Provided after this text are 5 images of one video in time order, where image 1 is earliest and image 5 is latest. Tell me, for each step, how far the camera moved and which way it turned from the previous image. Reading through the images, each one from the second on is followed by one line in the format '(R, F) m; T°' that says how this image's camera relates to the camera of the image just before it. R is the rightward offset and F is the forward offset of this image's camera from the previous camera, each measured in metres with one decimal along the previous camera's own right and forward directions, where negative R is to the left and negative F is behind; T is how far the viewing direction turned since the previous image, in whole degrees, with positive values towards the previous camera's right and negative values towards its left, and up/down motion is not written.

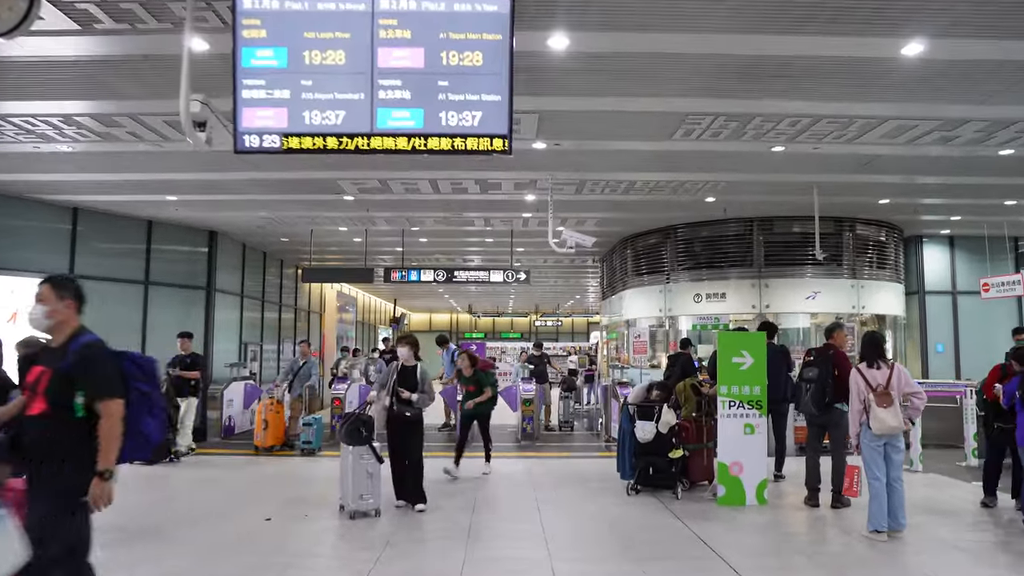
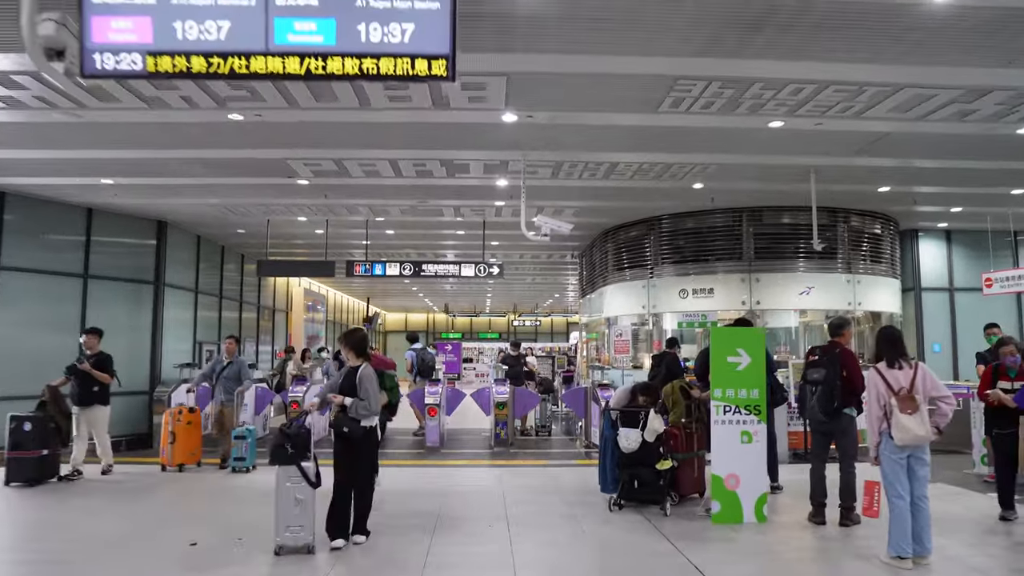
(+0.1, +0.8) m; +1°
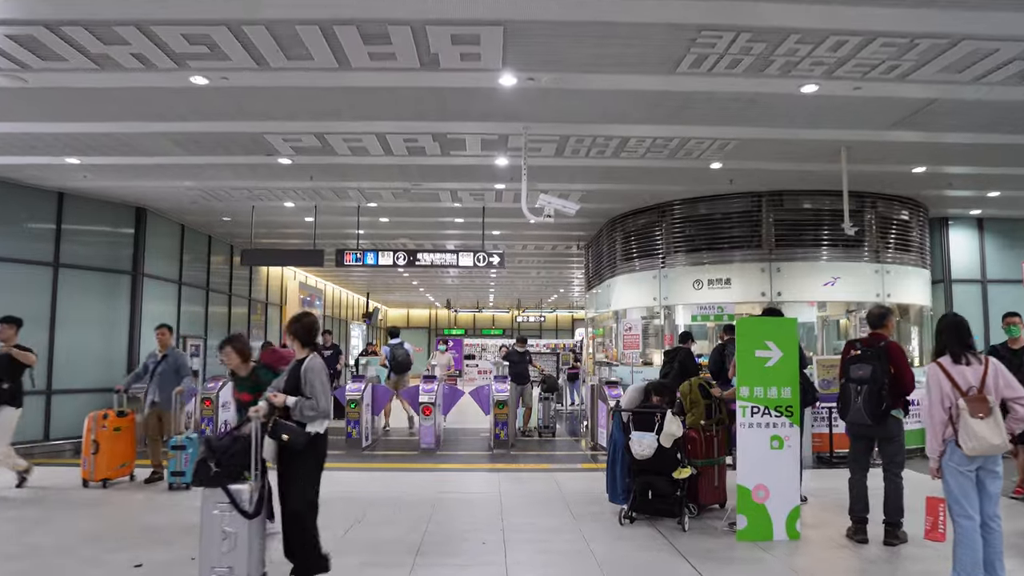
(0.0, +0.8) m; 0°
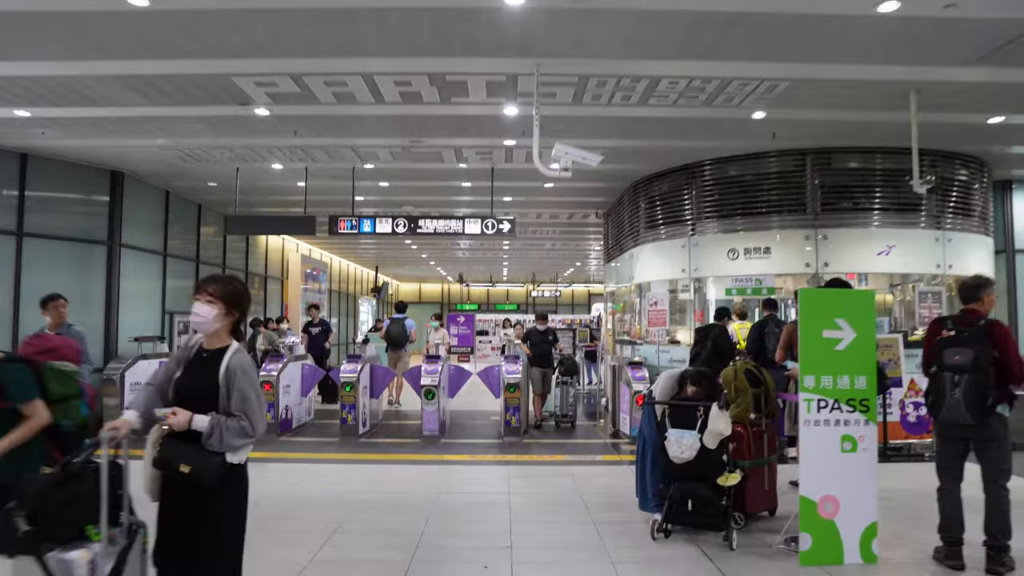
(0.0, +1.0) m; -1°
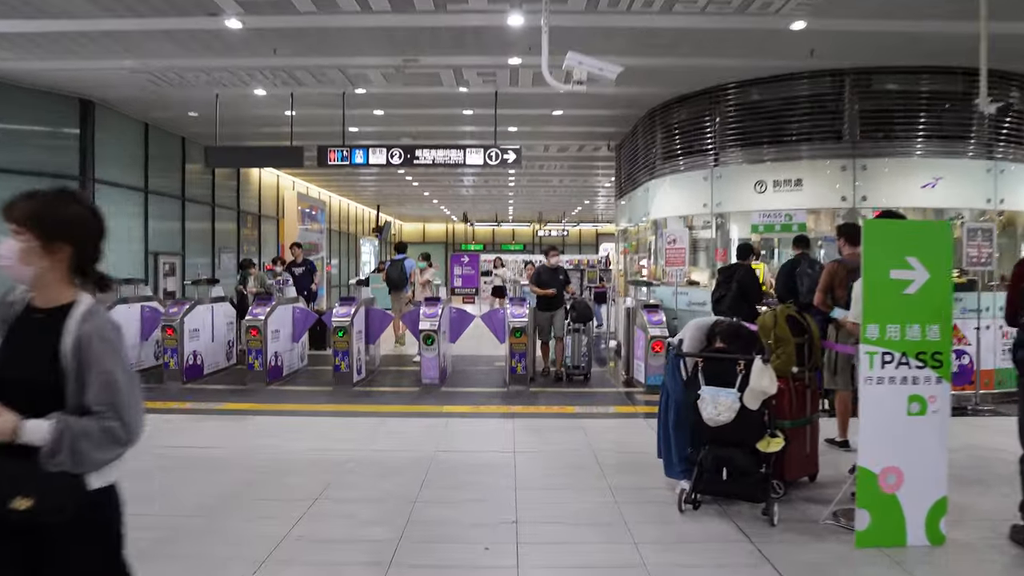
(0.0, +0.7) m; 0°
